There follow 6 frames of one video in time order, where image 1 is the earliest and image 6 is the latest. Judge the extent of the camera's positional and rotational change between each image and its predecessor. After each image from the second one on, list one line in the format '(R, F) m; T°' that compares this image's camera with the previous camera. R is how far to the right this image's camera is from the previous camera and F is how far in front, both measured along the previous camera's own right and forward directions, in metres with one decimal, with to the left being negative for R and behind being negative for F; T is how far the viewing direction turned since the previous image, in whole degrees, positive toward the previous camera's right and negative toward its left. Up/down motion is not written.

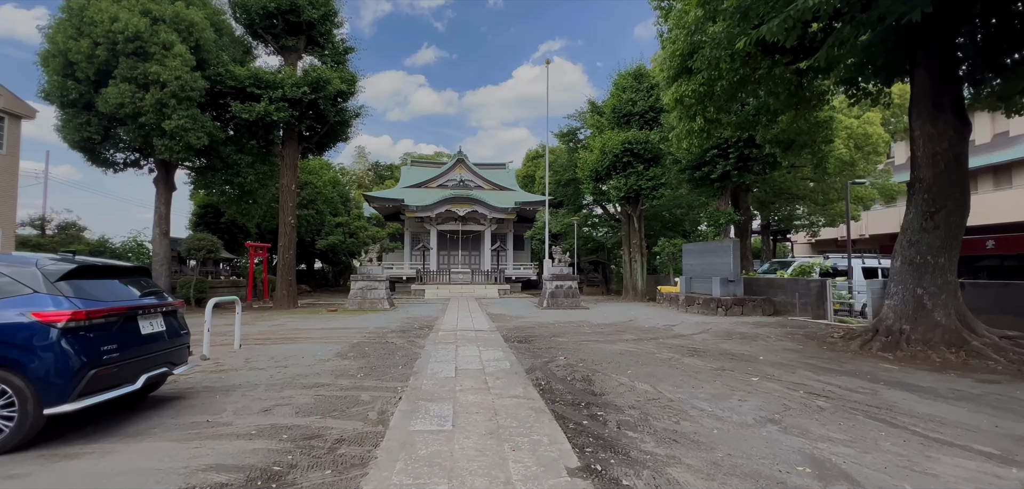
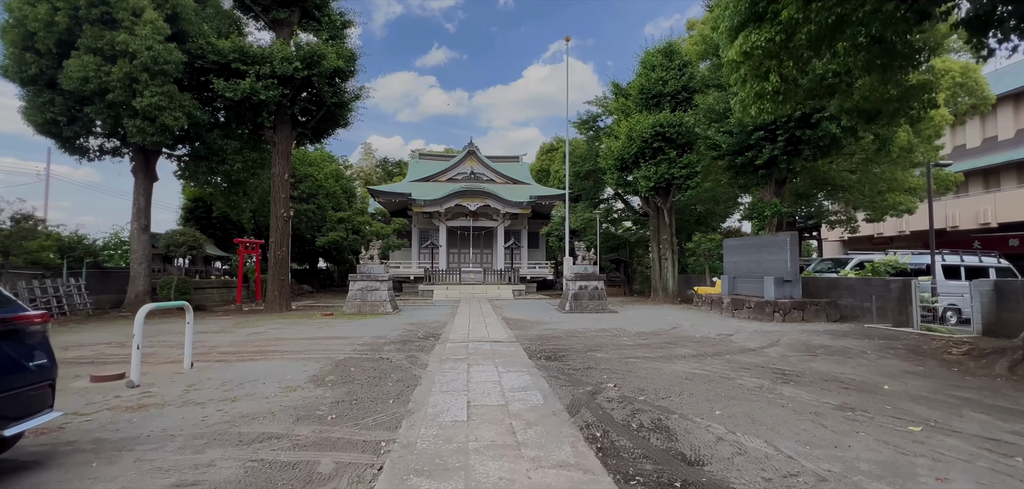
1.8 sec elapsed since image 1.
(-0.2, +1.7) m; -1°
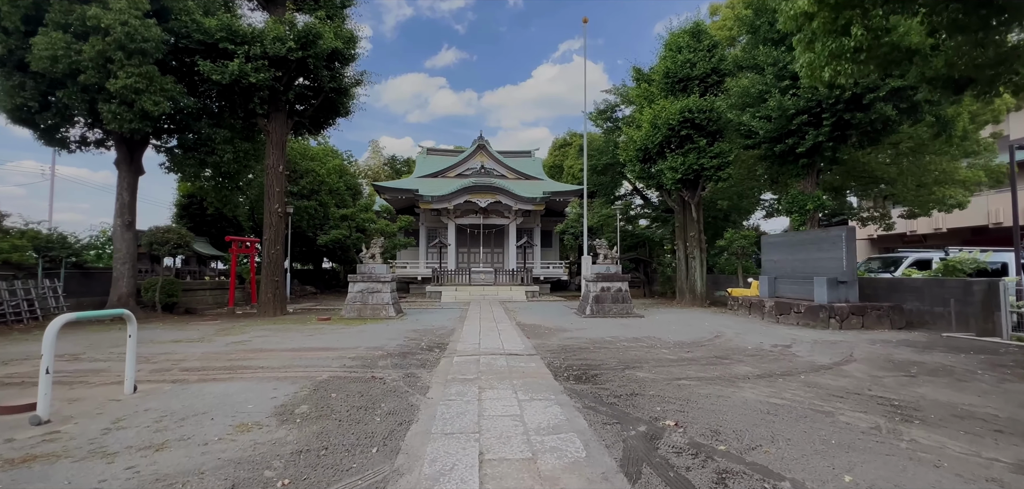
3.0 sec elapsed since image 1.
(-0.1, +1.2) m; -1°
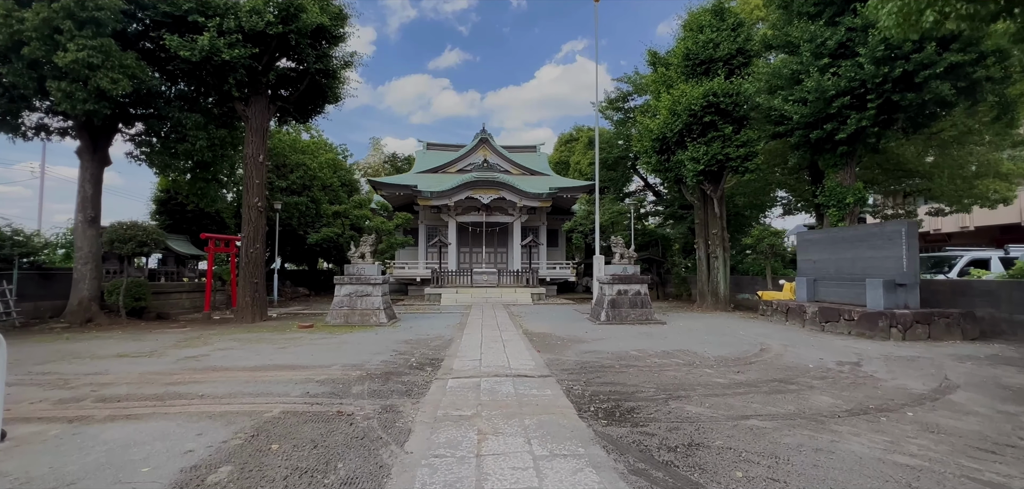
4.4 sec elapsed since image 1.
(-0.1, +1.2) m; 0°
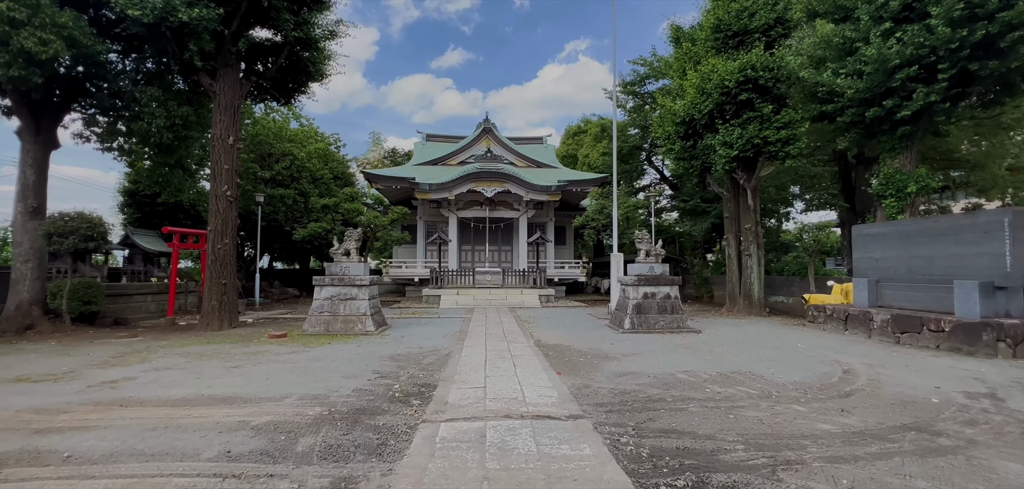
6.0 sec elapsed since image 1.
(-0.1, +1.5) m; 0°
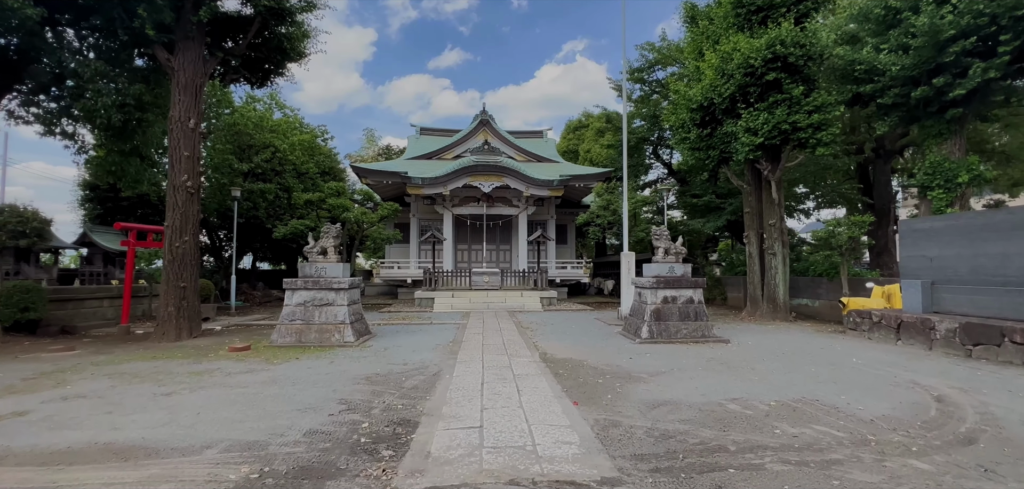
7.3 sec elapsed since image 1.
(-0.1, +1.1) m; 0°
